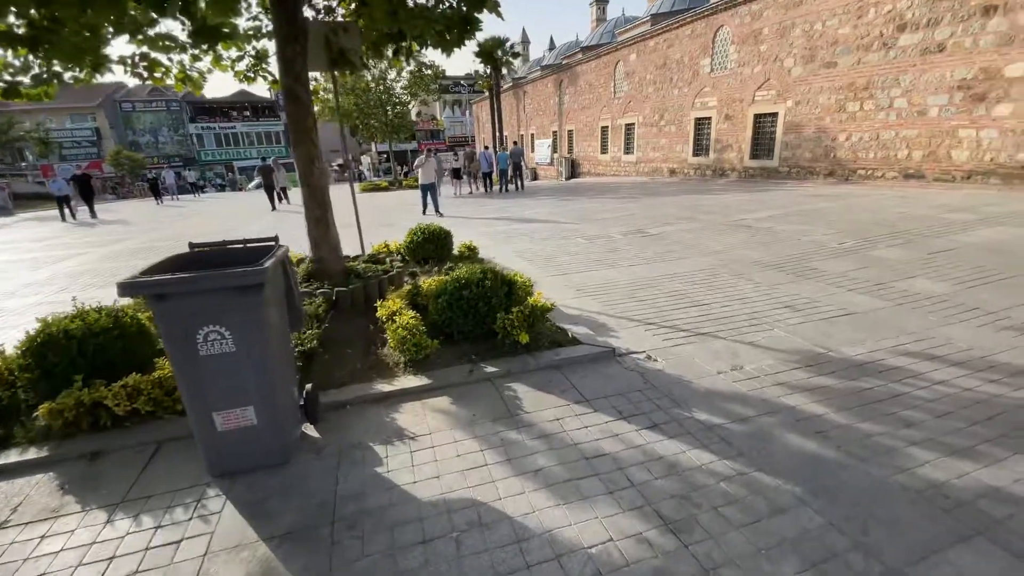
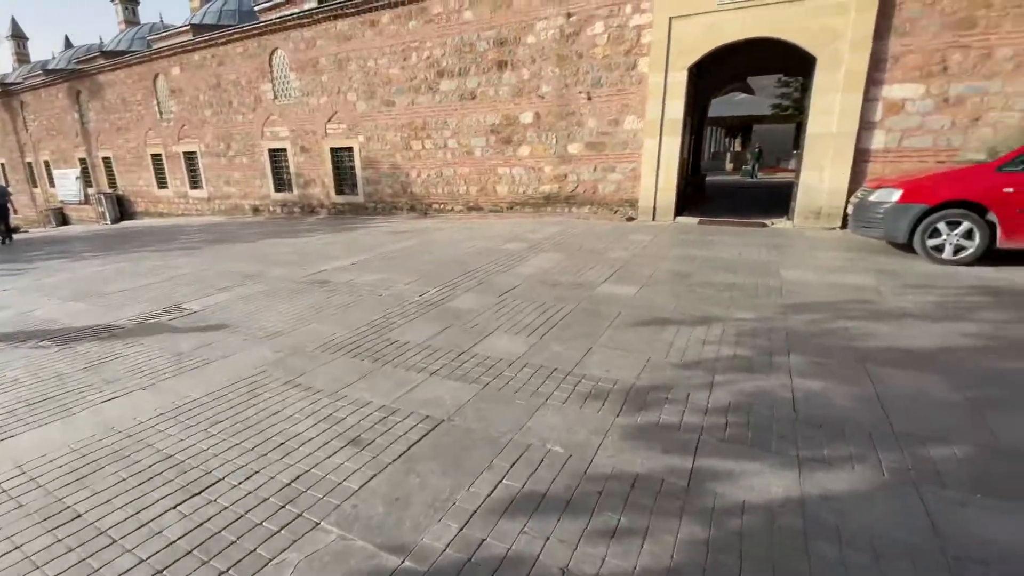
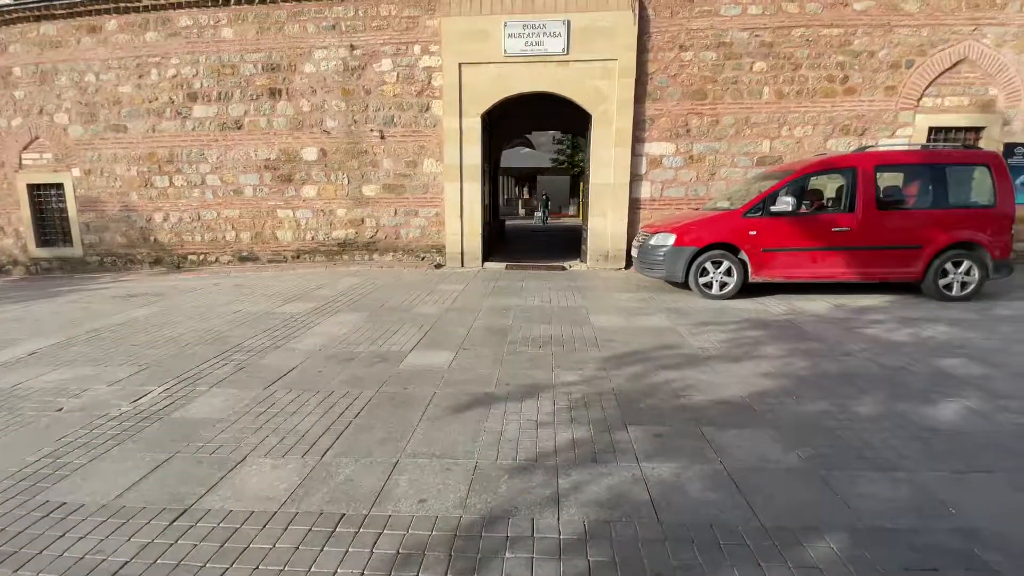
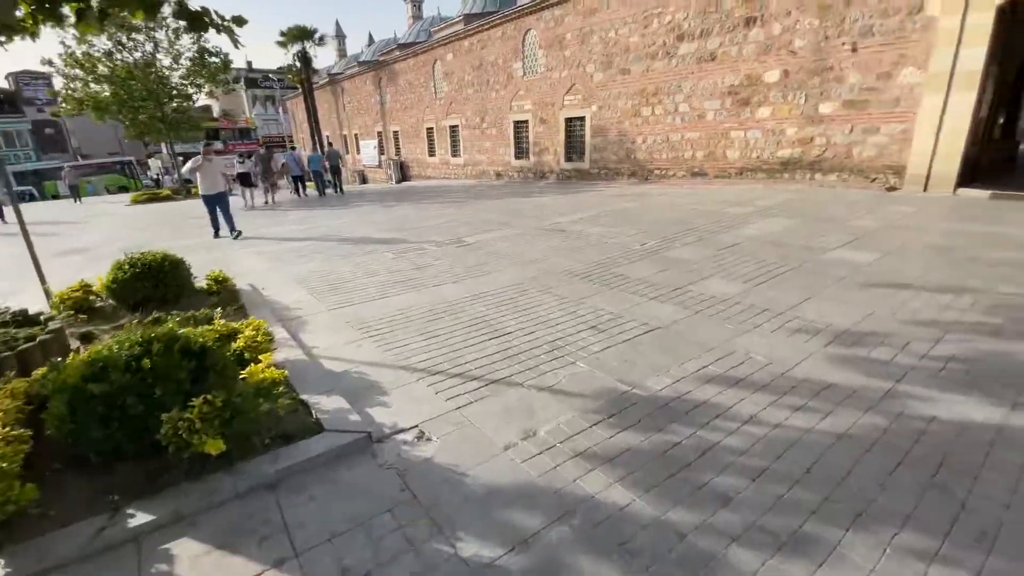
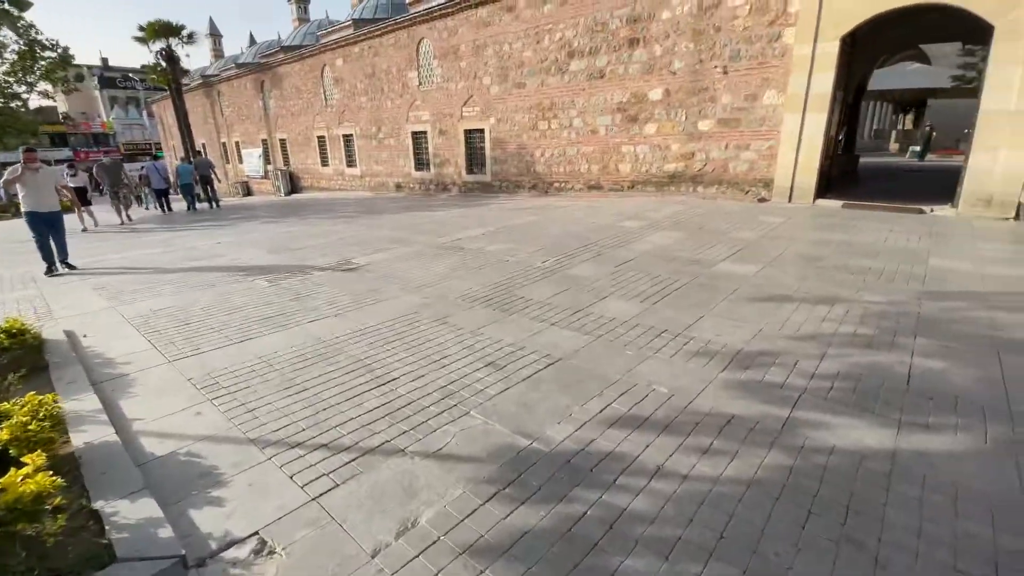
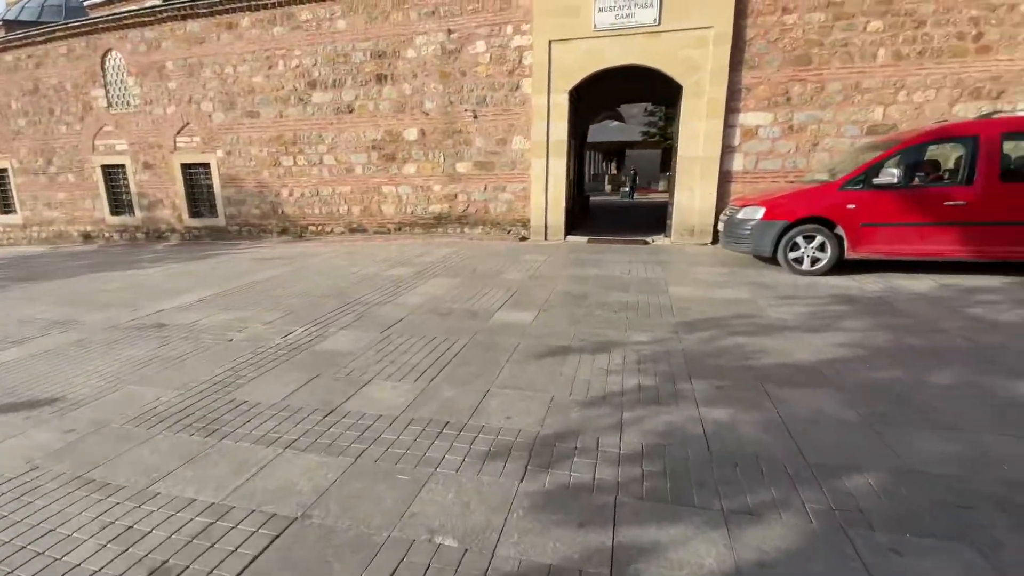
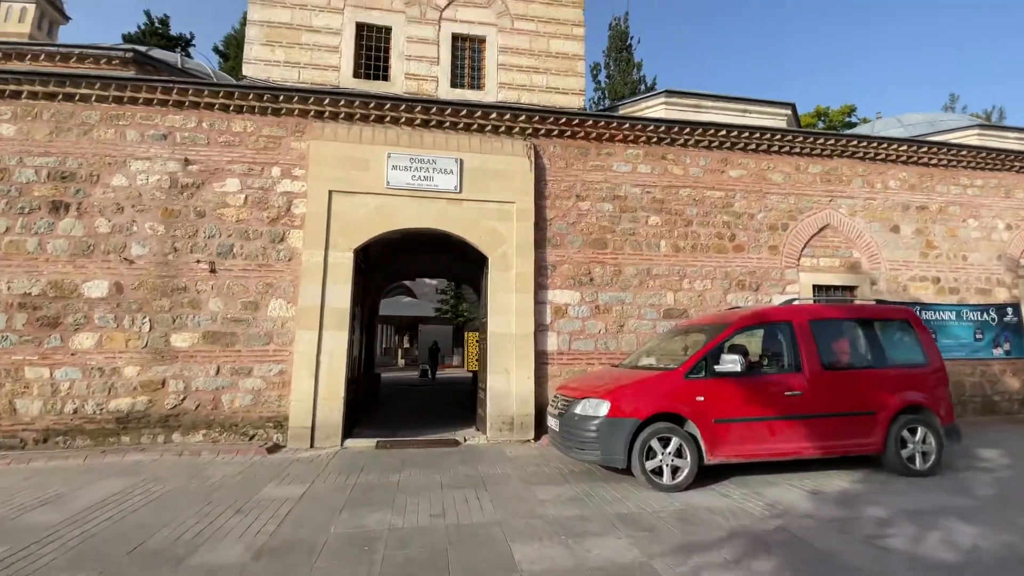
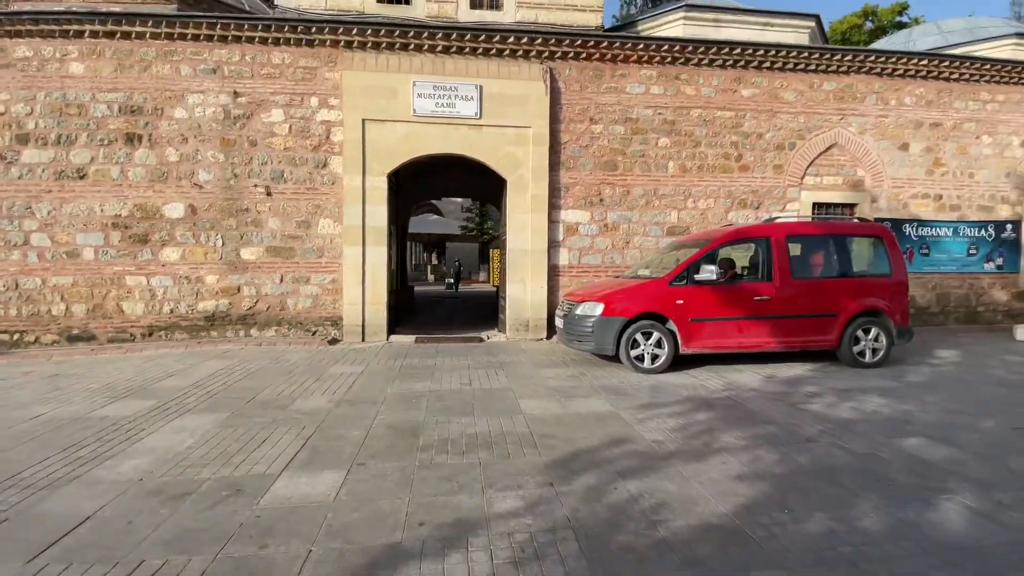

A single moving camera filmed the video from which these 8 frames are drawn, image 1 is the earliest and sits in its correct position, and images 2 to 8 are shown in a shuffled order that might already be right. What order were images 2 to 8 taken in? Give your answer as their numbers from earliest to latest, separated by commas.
4, 5, 2, 6, 3, 8, 7
